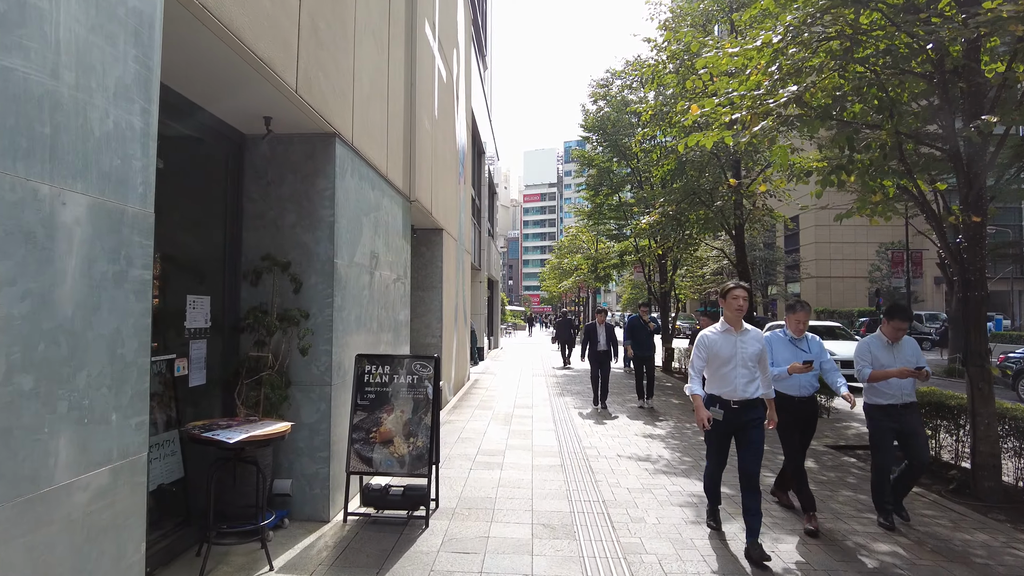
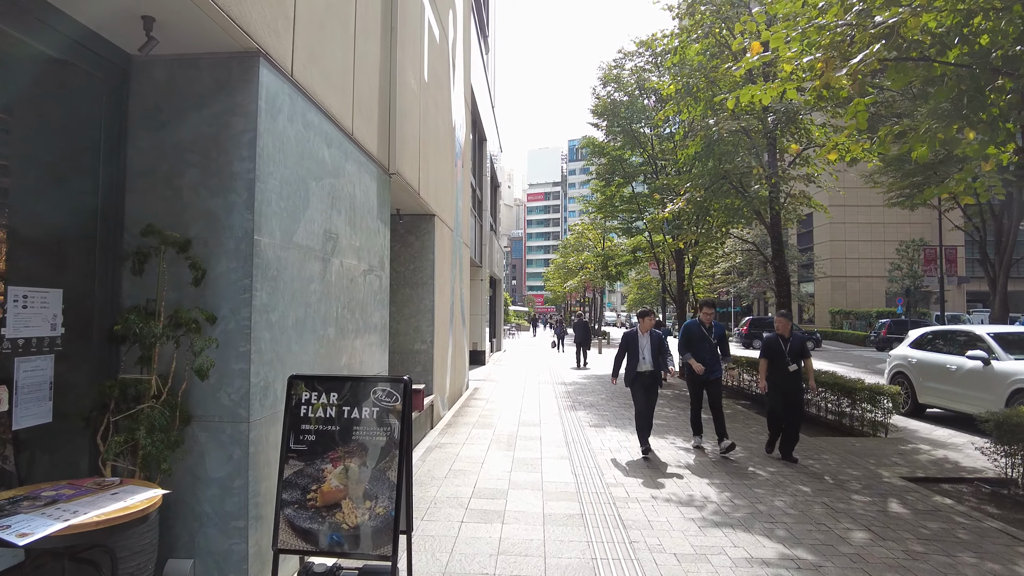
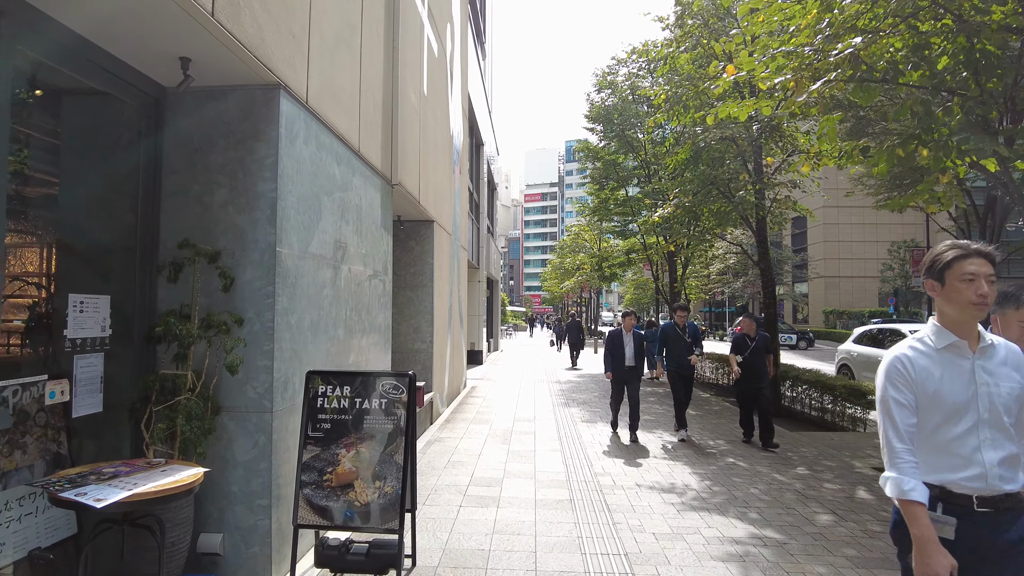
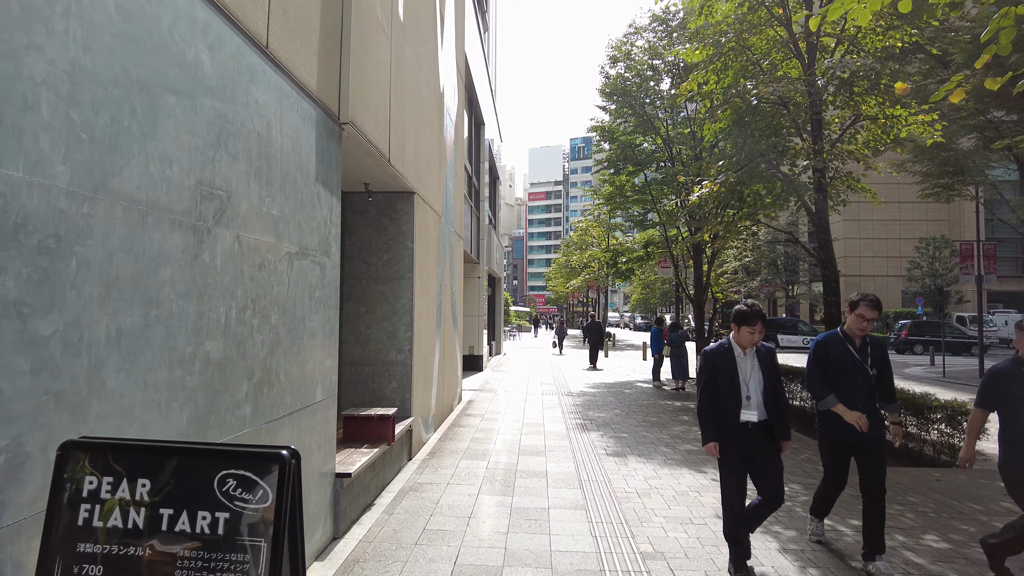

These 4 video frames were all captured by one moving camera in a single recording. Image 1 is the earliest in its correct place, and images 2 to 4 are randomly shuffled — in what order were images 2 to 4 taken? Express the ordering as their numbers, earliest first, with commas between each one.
3, 2, 4
